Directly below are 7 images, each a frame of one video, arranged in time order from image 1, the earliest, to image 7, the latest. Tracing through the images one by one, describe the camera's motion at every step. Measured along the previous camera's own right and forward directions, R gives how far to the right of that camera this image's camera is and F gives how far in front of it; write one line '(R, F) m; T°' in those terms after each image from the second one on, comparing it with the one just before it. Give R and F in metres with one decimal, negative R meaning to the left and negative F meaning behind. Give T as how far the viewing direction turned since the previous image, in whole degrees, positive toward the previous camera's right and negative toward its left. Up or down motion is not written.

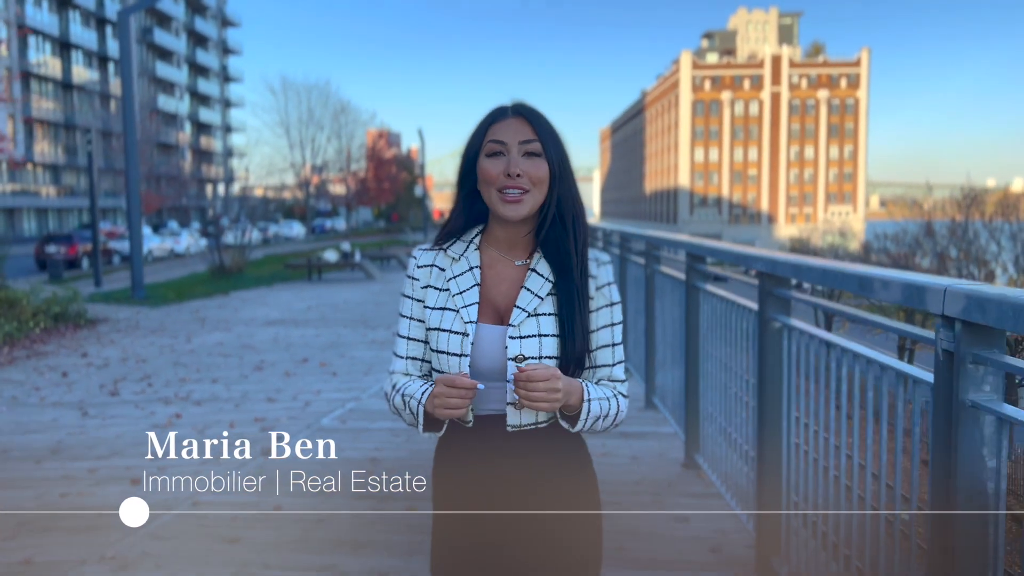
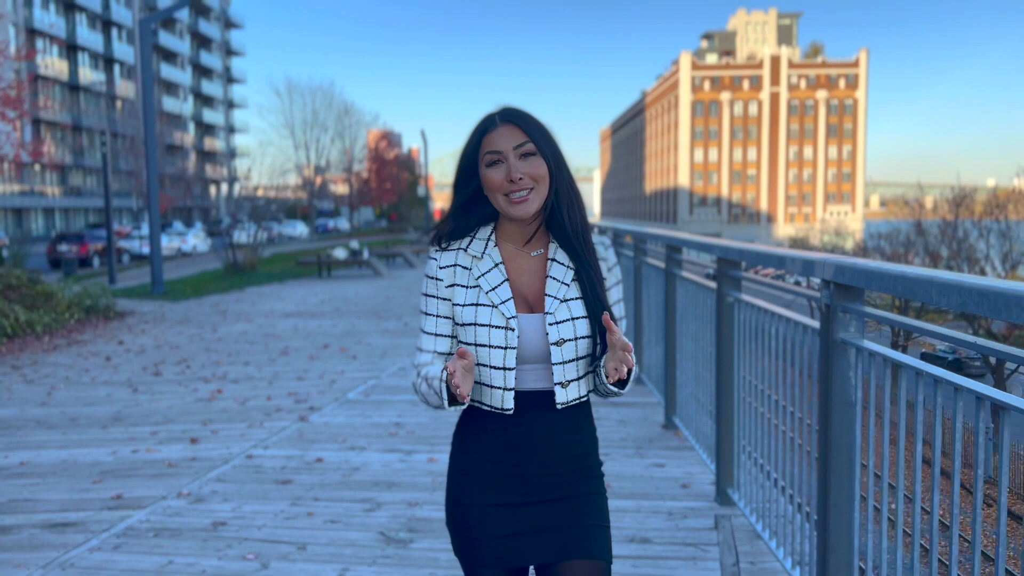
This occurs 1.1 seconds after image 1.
(0.0, -0.8) m; 0°
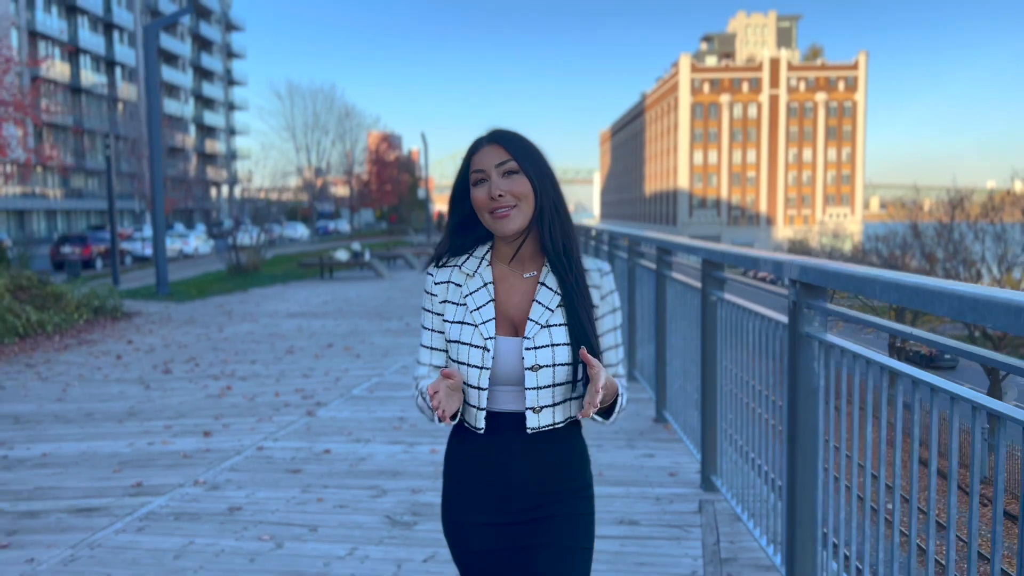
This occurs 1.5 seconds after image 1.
(0.0, -0.3) m; 0°
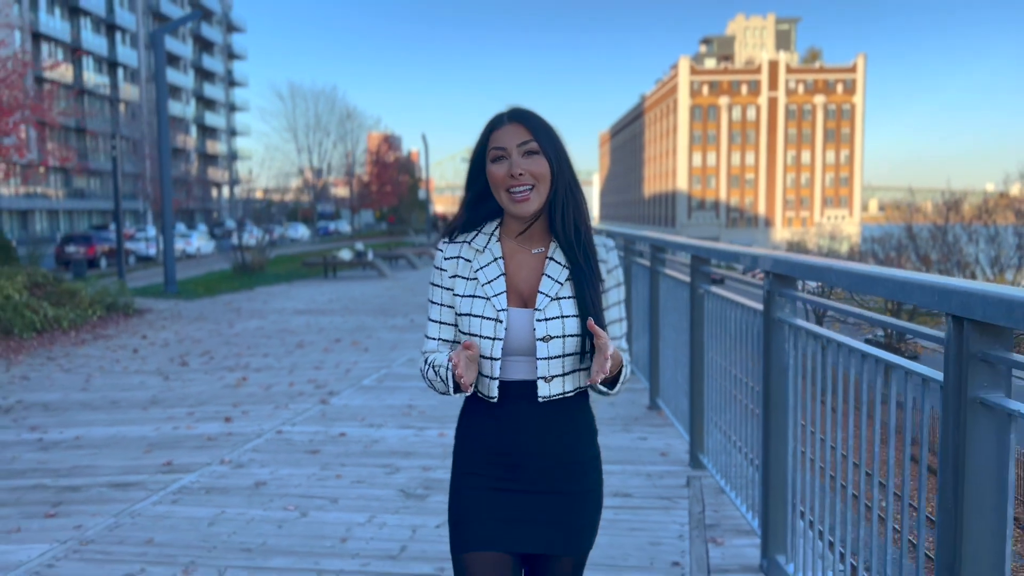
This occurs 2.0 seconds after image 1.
(0.0, -0.4) m; 0°
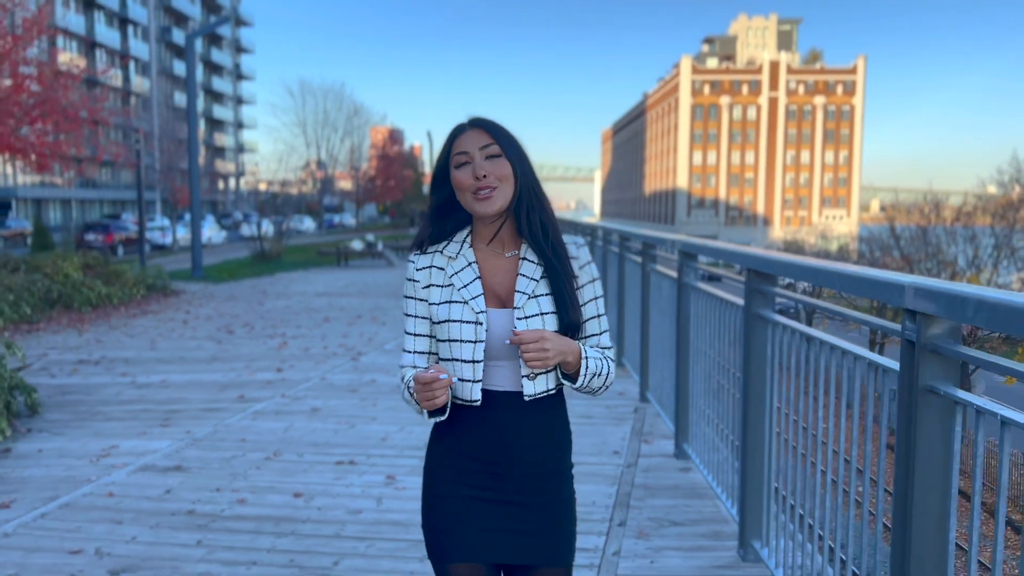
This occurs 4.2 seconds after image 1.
(0.0, -1.5) m; 0°
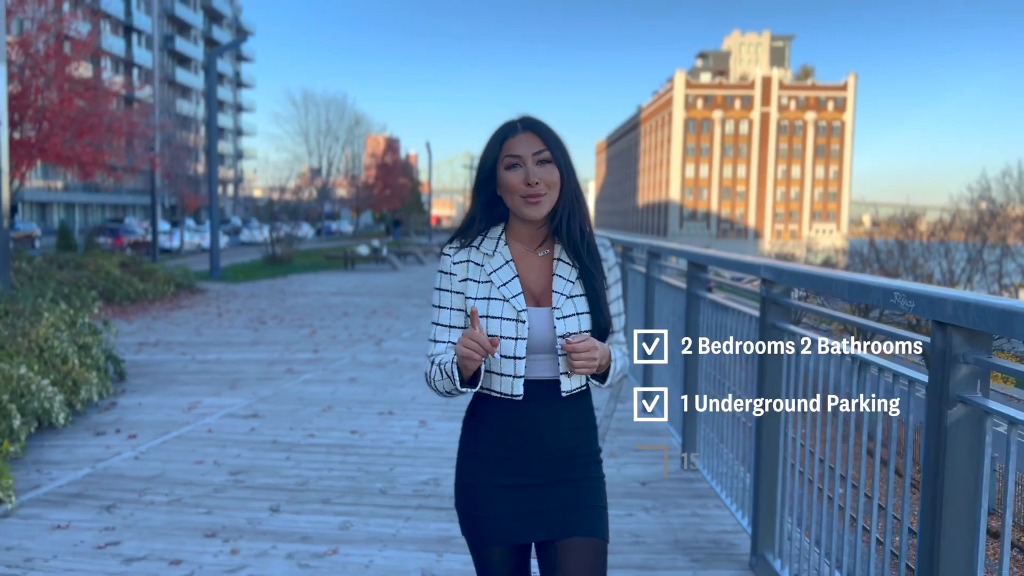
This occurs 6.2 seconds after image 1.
(-0.1, -1.4) m; 0°
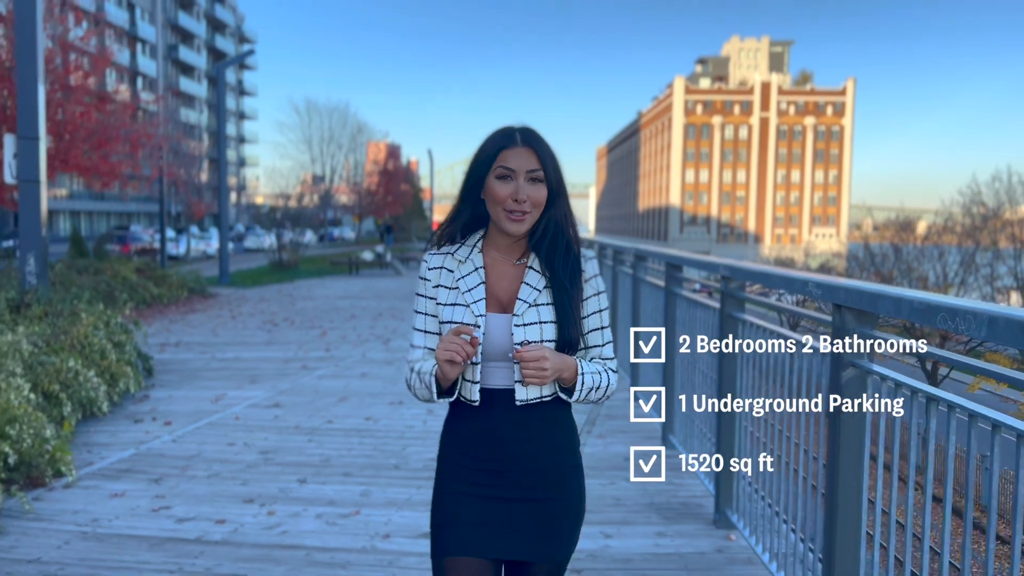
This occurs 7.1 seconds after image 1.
(0.0, -0.6) m; 0°
